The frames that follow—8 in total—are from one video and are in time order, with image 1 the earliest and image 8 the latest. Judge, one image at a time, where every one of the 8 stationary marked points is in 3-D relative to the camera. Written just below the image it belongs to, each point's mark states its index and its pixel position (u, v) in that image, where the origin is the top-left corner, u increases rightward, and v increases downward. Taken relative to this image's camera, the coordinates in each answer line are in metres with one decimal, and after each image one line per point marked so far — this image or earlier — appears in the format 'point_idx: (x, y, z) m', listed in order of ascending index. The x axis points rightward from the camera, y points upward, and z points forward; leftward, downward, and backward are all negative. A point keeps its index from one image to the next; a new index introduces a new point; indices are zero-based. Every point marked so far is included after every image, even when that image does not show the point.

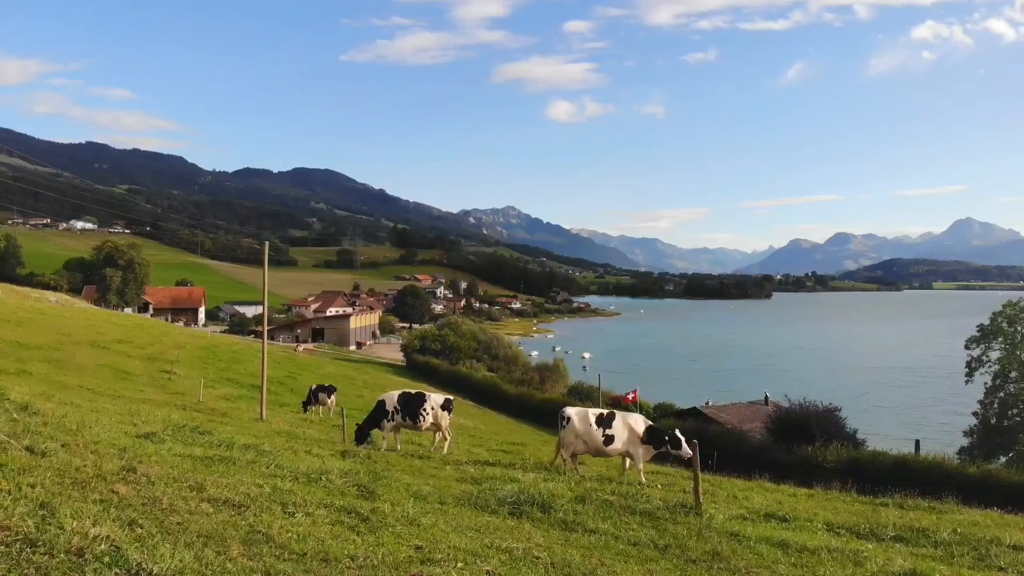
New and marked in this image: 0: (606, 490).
0: (+1.6, -3.5, +11.3) m
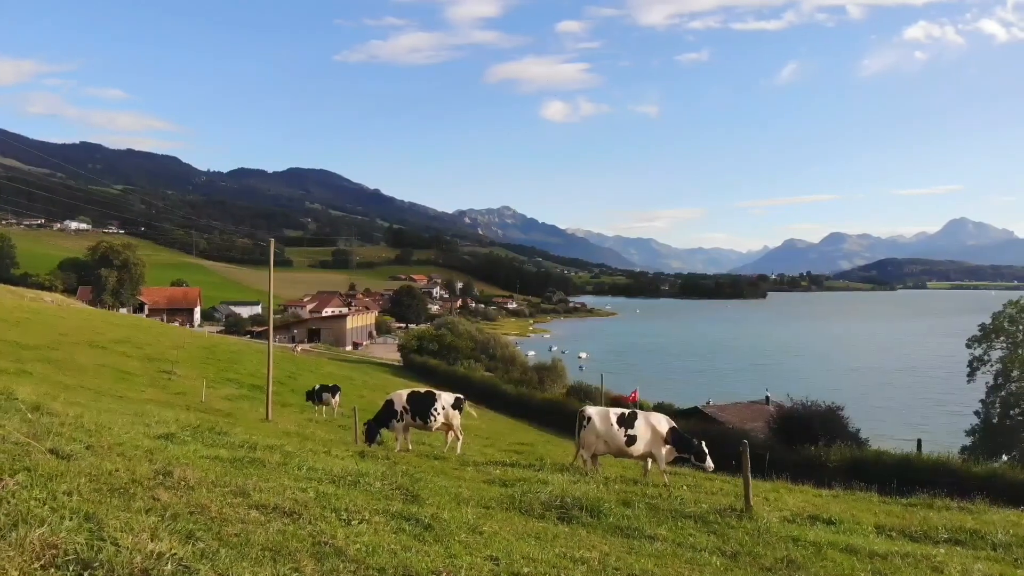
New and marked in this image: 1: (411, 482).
0: (+2.2, -3.4, +10.9) m
1: (-1.3, -2.6, +8.7) m
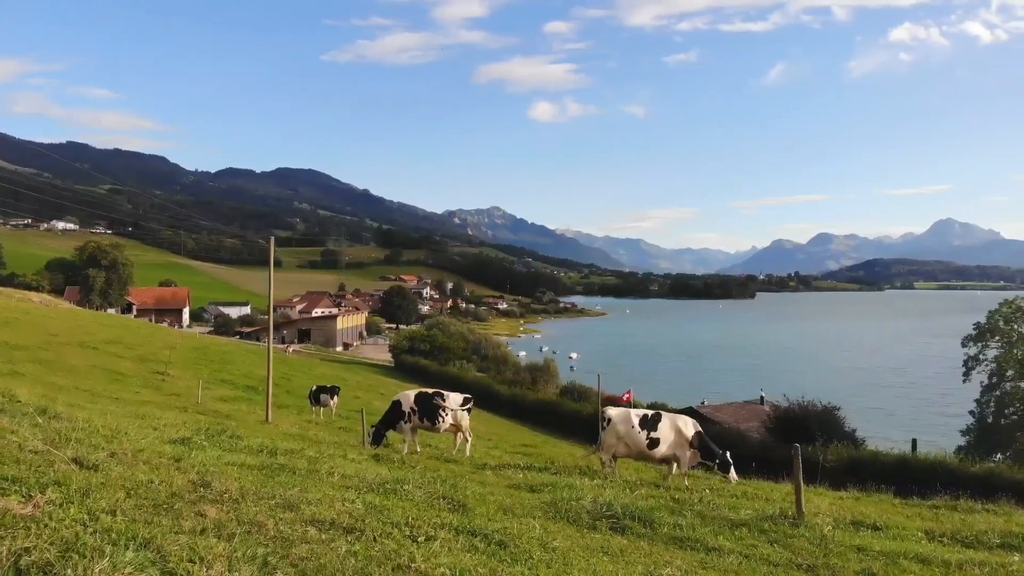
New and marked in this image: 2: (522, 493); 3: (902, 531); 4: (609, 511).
0: (+2.6, -3.4, +10.4) m
1: (-0.8, -2.5, +8.2) m
2: (+0.1, -3.1, +9.8) m
3: (+5.8, -3.6, +9.6) m
4: (+1.2, -2.6, +7.6) m
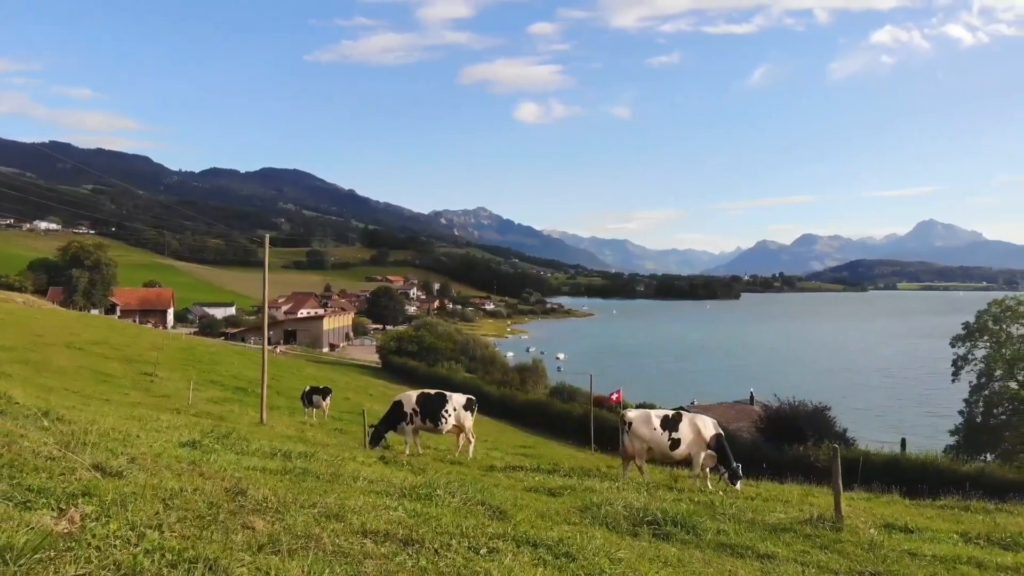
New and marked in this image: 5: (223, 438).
0: (+2.9, -3.3, +10.1) m
1: (-0.5, -2.4, +7.8) m
2: (+0.5, -3.0, +9.5) m
3: (+6.1, -3.5, +9.4) m
4: (+1.5, -2.5, +7.3) m
5: (-4.9, -2.5, +11.0) m
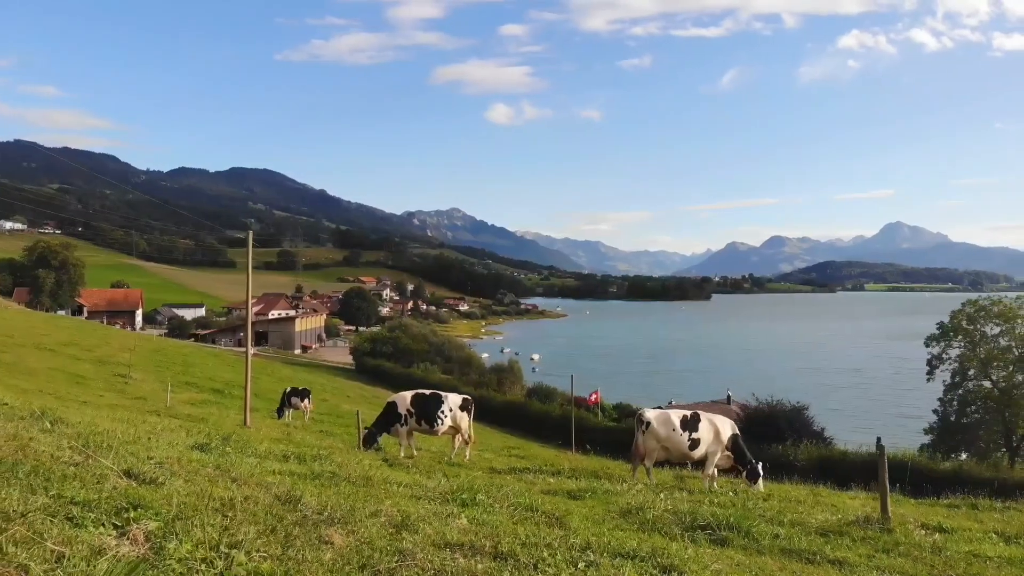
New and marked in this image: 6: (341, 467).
0: (+3.3, -3.2, +9.8) m
1: (-0.1, -2.4, +7.4) m
2: (+0.8, -2.9, +9.1) m
3: (+6.5, -3.4, +9.2) m
4: (+2.0, -2.5, +6.9) m
5: (-4.6, -2.4, +10.4) m
6: (-2.2, -2.3, +8.4) m
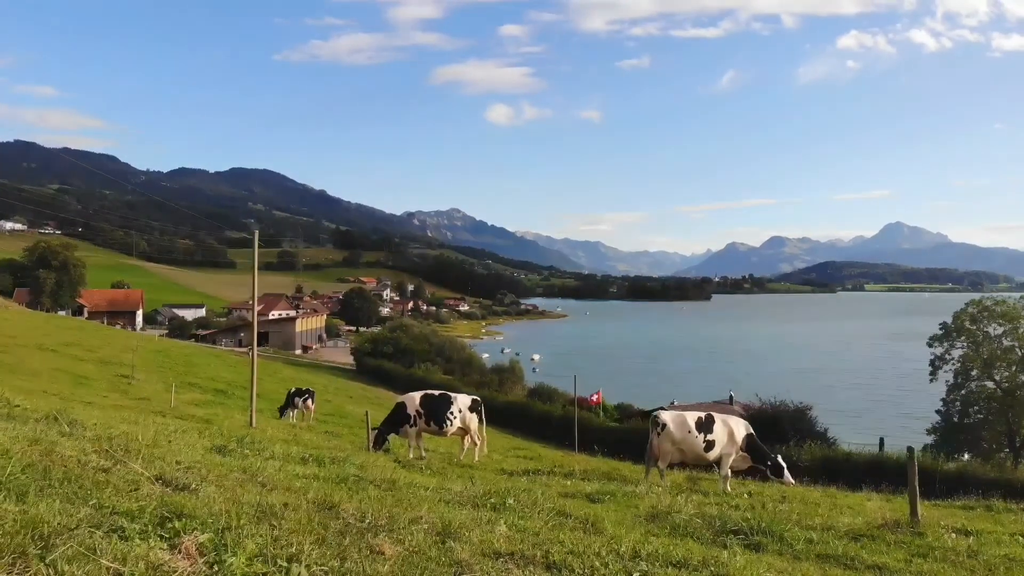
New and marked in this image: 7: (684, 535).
0: (+3.5, -3.2, +9.6) m
1: (+0.2, -2.4, +7.2) m
2: (+1.1, -2.9, +8.9) m
3: (+6.7, -3.4, +9.0) m
4: (+2.2, -2.5, +6.8) m
5: (-4.3, -2.4, +10.3) m
6: (-1.9, -2.3, +8.2) m
7: (+1.6, -2.3, +6.1) m
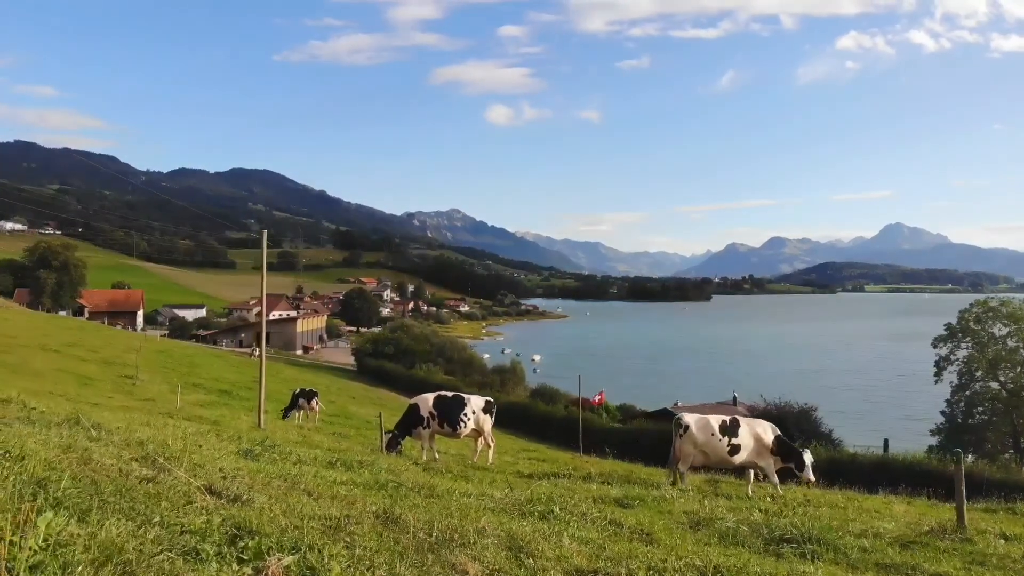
0: (+3.9, -3.2, +9.4) m
1: (+0.6, -2.3, +7.0) m
2: (+1.5, -2.9, +8.7) m
3: (+7.1, -3.4, +8.8) m
4: (+2.6, -2.4, +6.6) m
5: (-3.9, -2.4, +10.1) m
6: (-1.5, -2.3, +8.0) m
7: (+2.0, -2.3, +5.9) m
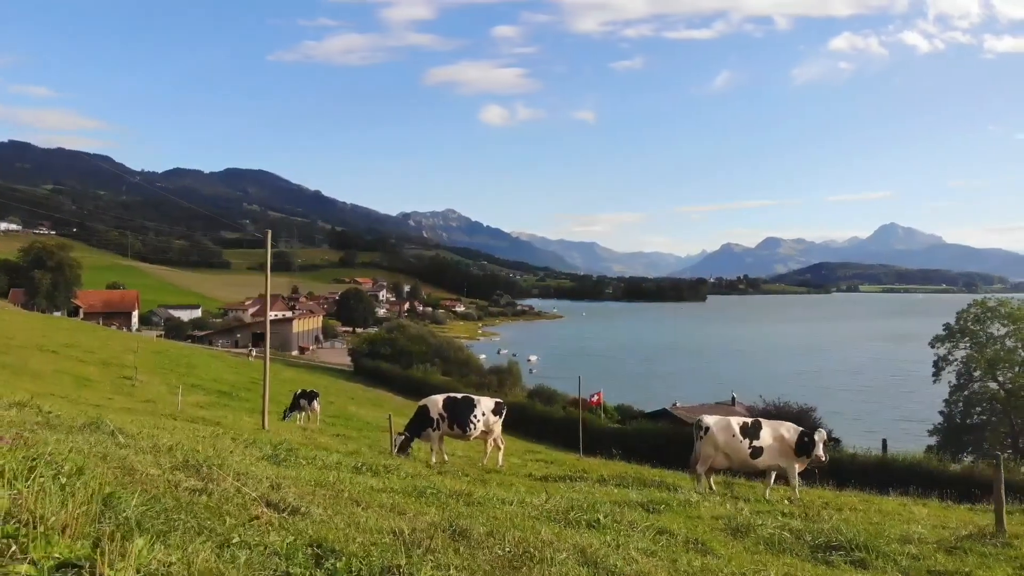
0: (+4.3, -3.2, +9.3) m
1: (+1.0, -2.4, +6.9) m
2: (+1.8, -2.9, +8.5) m
3: (+7.5, -3.4, +8.7) m
4: (+3.0, -2.5, +6.4) m
5: (-3.6, -2.5, +9.9) m
6: (-1.1, -2.3, +7.8) m
7: (+2.3, -2.3, +5.8) m
